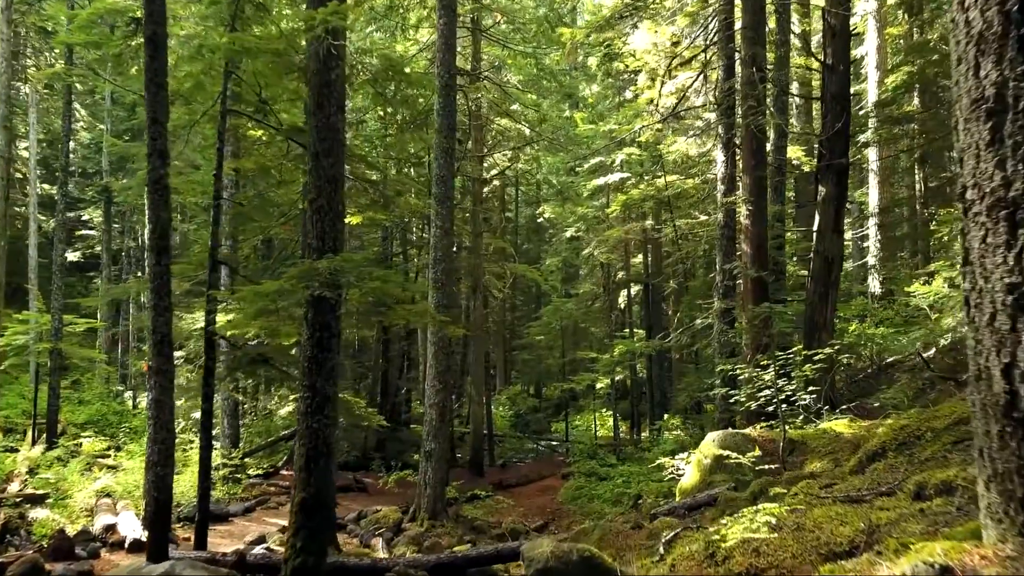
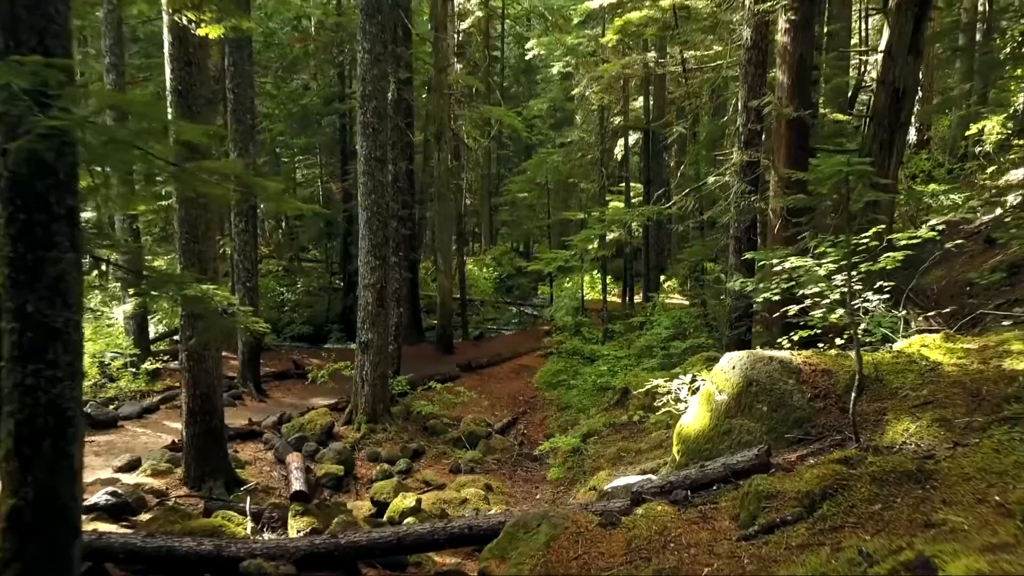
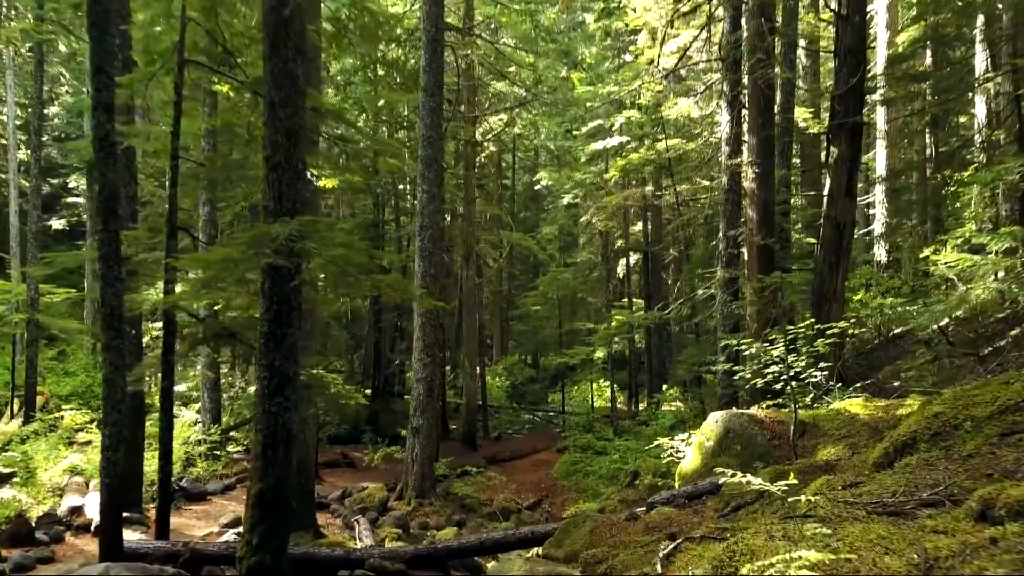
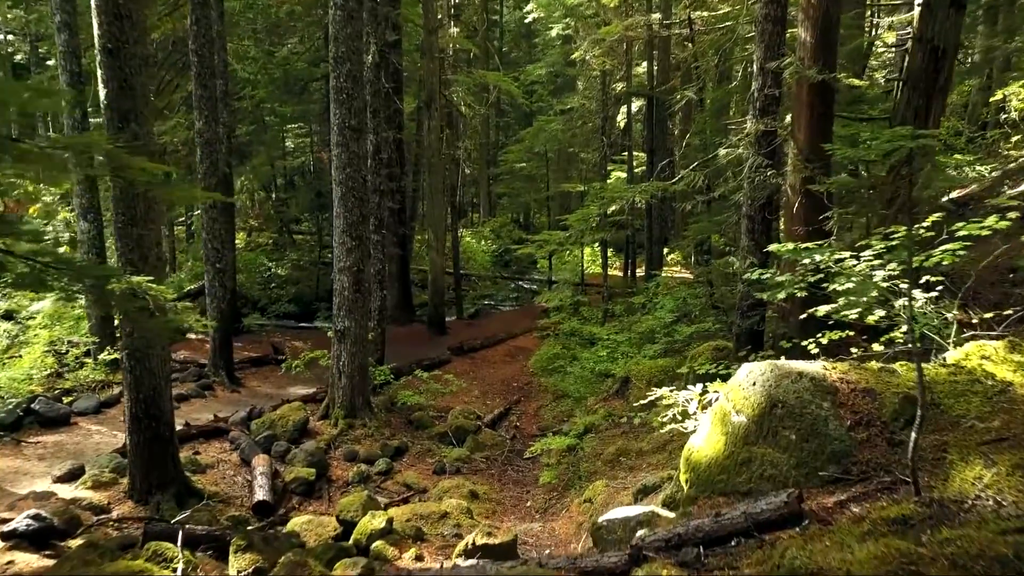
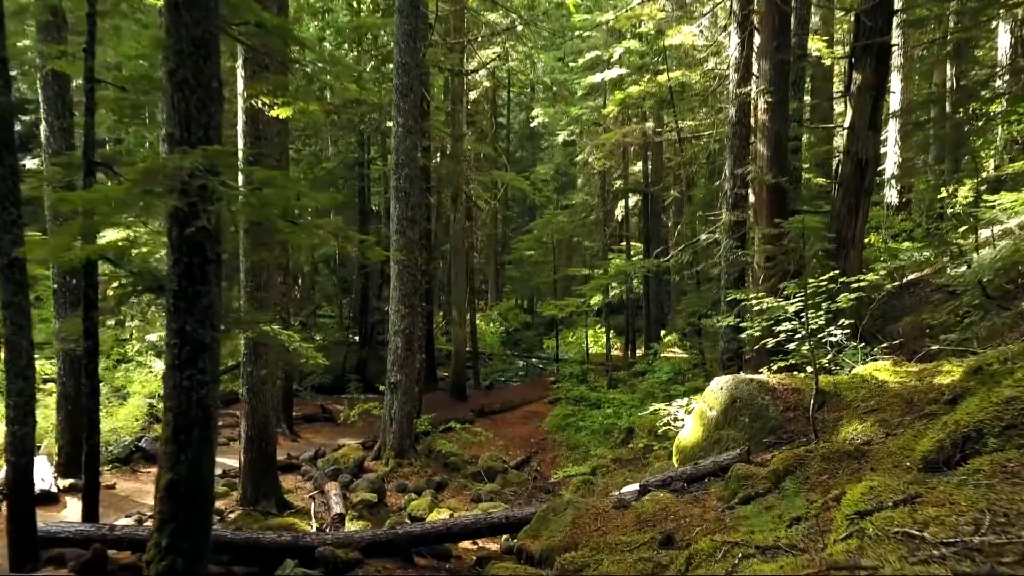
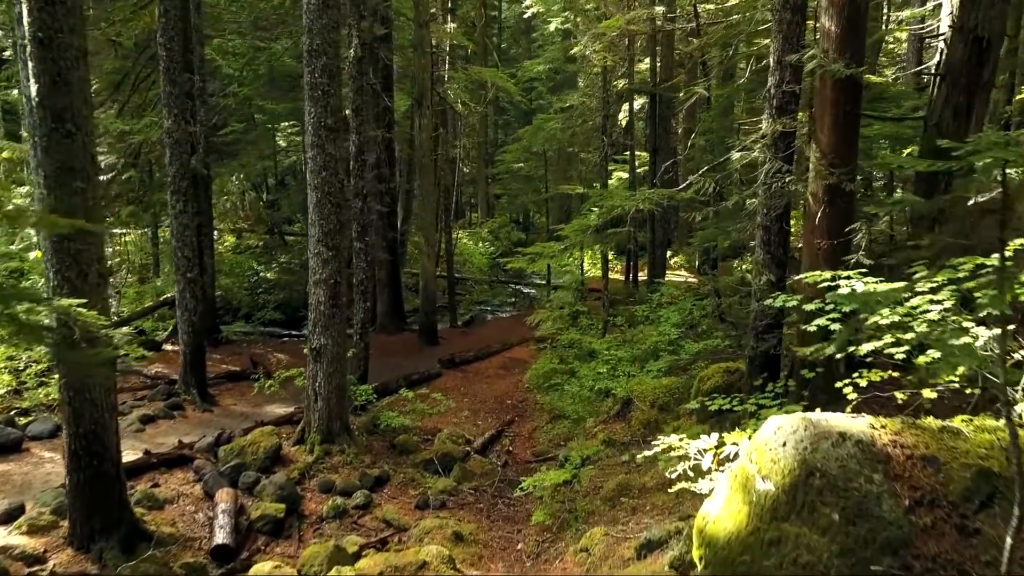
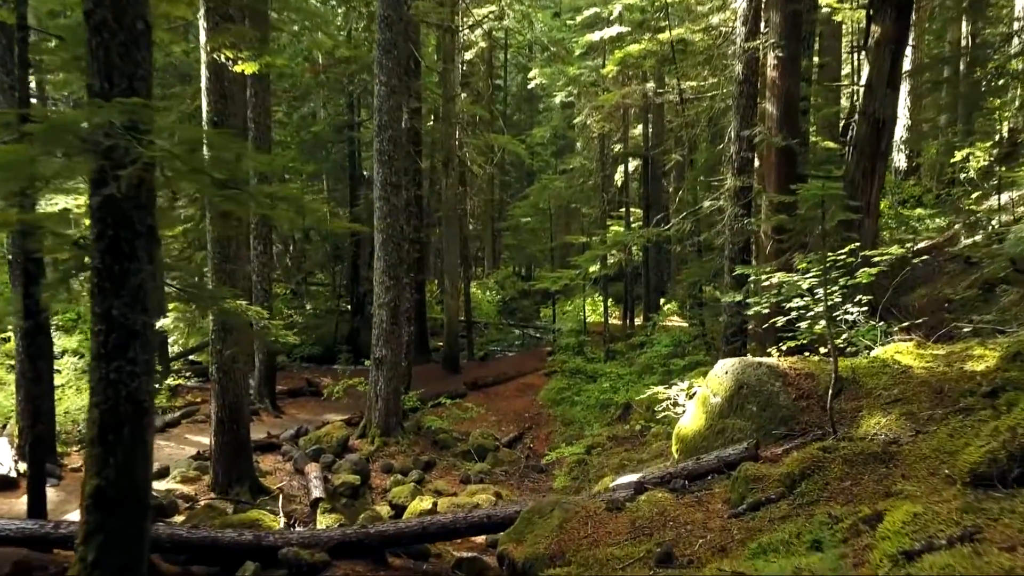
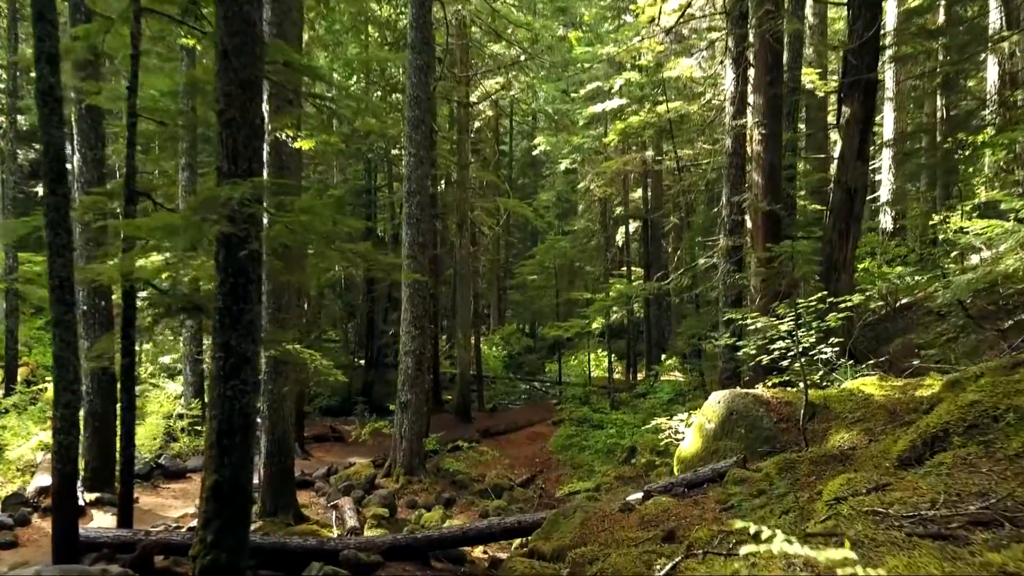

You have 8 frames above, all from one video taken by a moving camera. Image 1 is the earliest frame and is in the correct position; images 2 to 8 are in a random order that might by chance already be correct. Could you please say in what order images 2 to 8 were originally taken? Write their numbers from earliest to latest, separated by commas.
3, 8, 5, 7, 2, 4, 6
